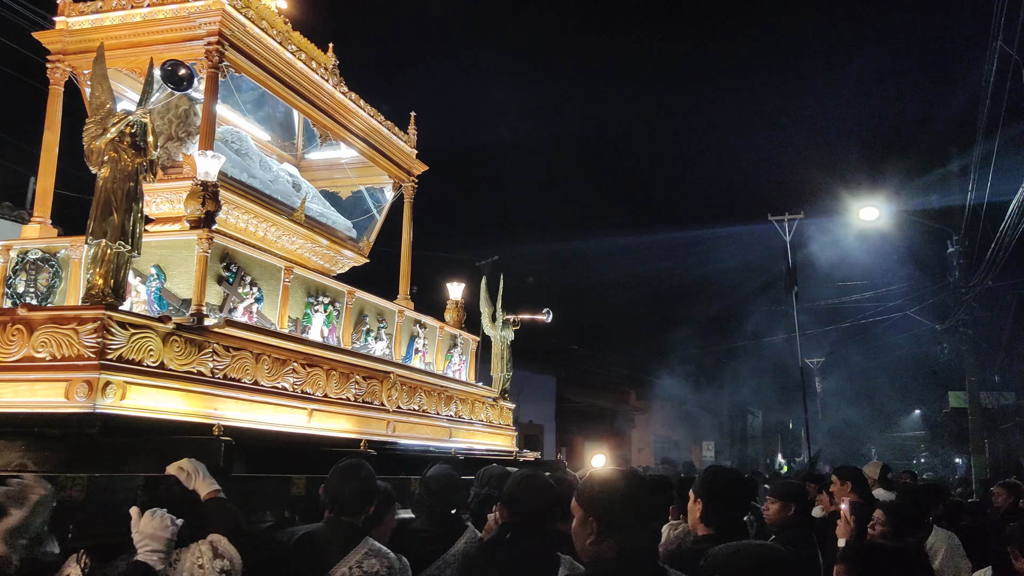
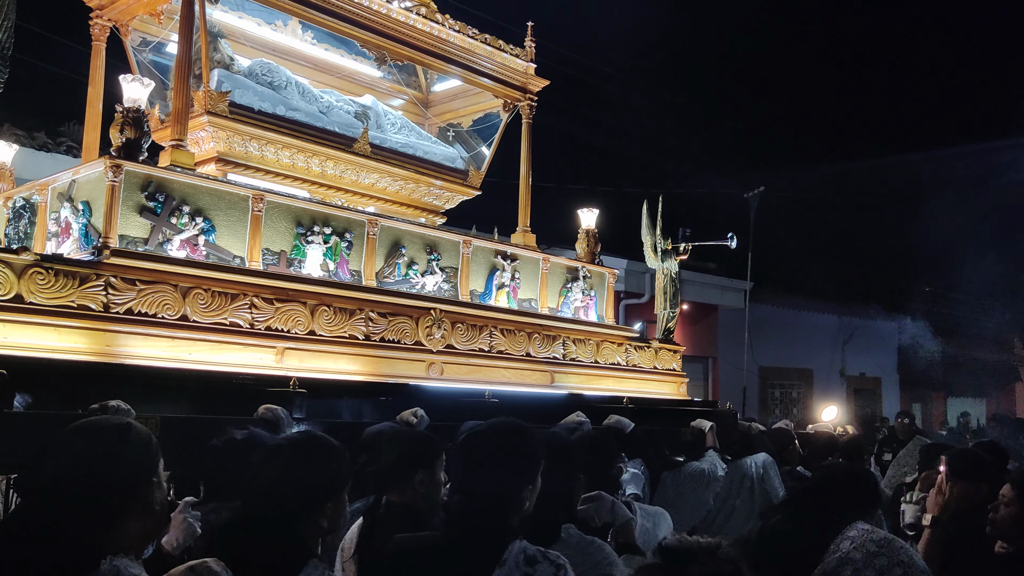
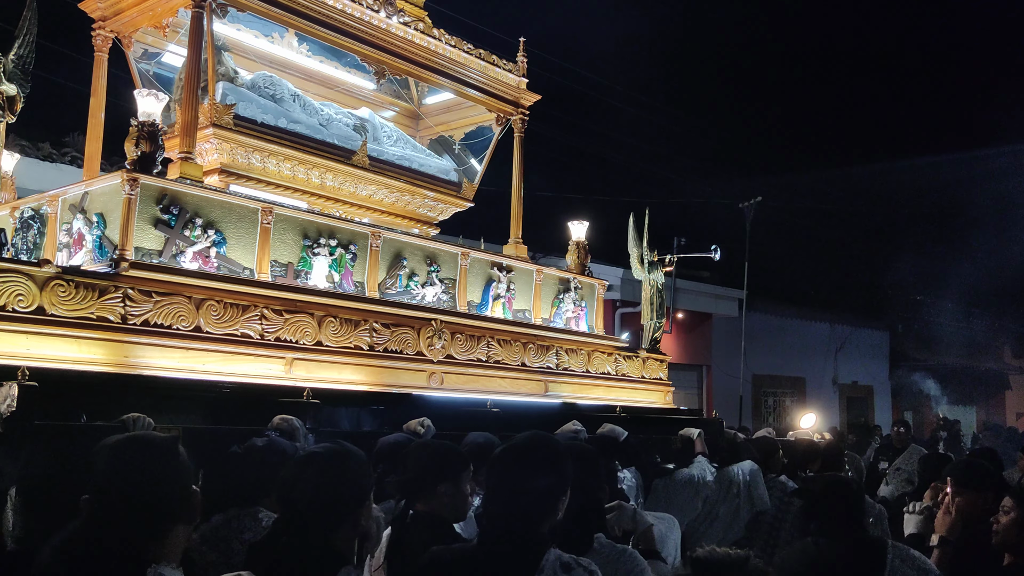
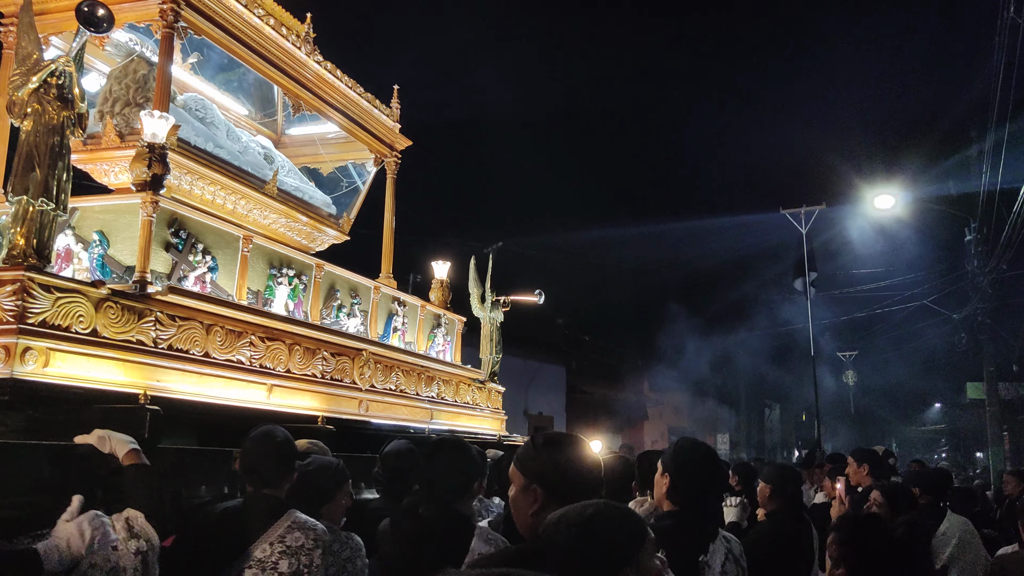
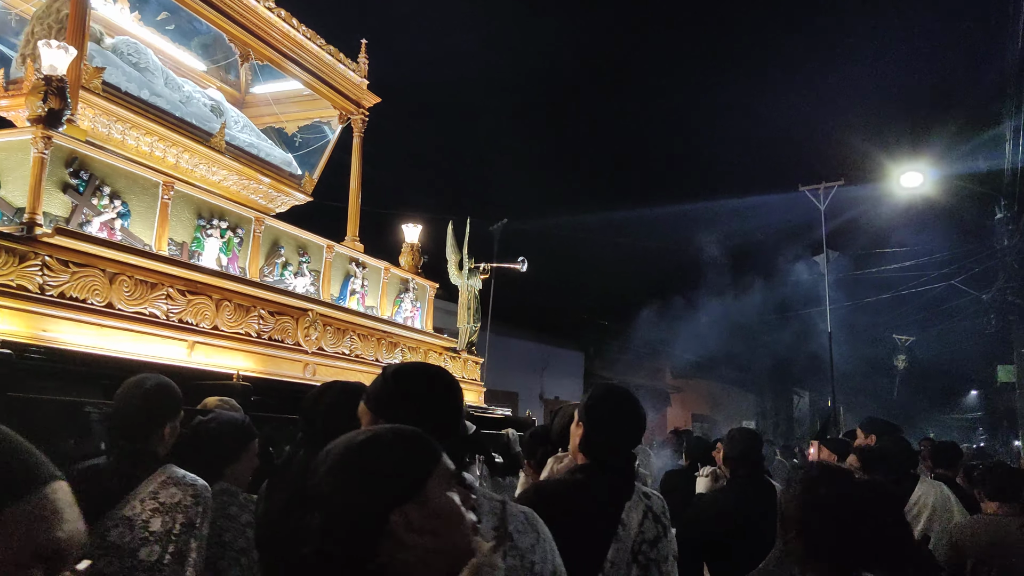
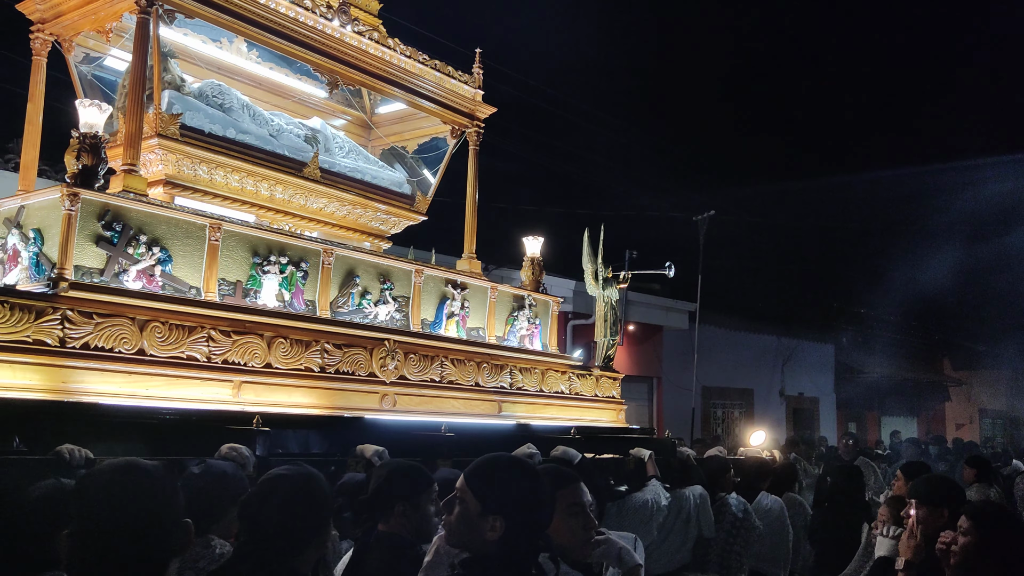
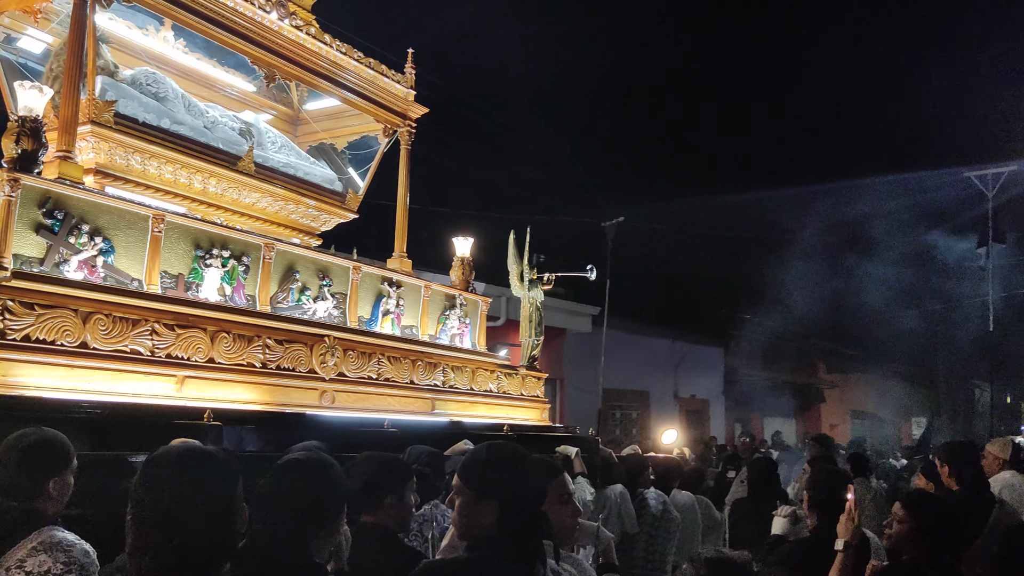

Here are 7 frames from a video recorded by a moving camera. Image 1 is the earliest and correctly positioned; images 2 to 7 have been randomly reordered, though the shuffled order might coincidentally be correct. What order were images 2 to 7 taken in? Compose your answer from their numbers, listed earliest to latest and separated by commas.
4, 5, 7, 6, 3, 2
